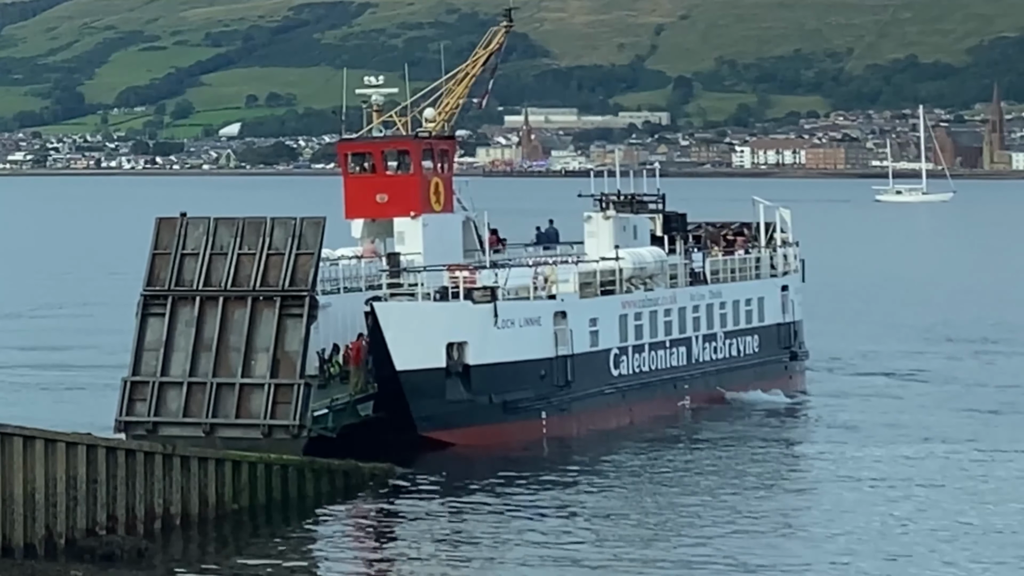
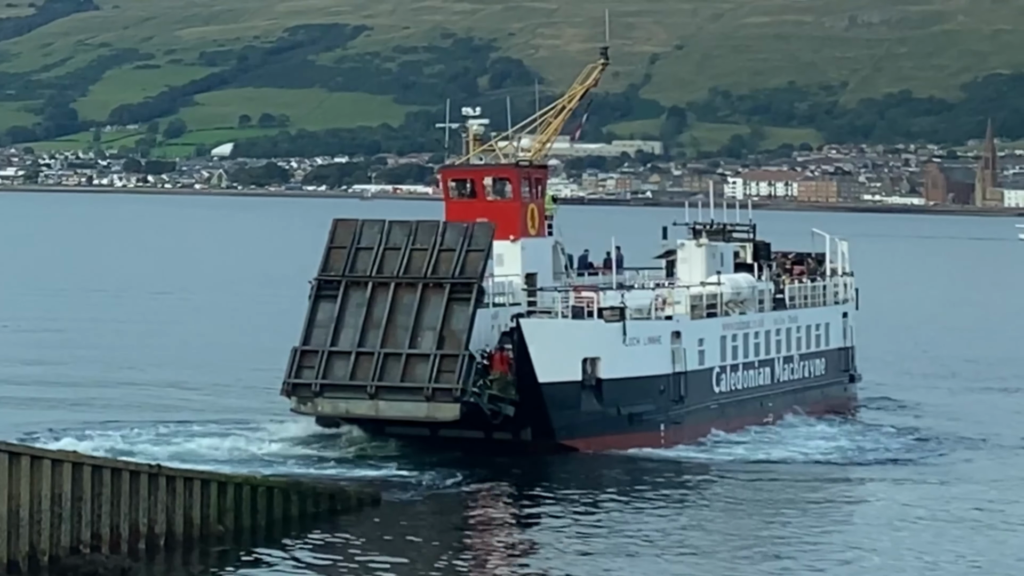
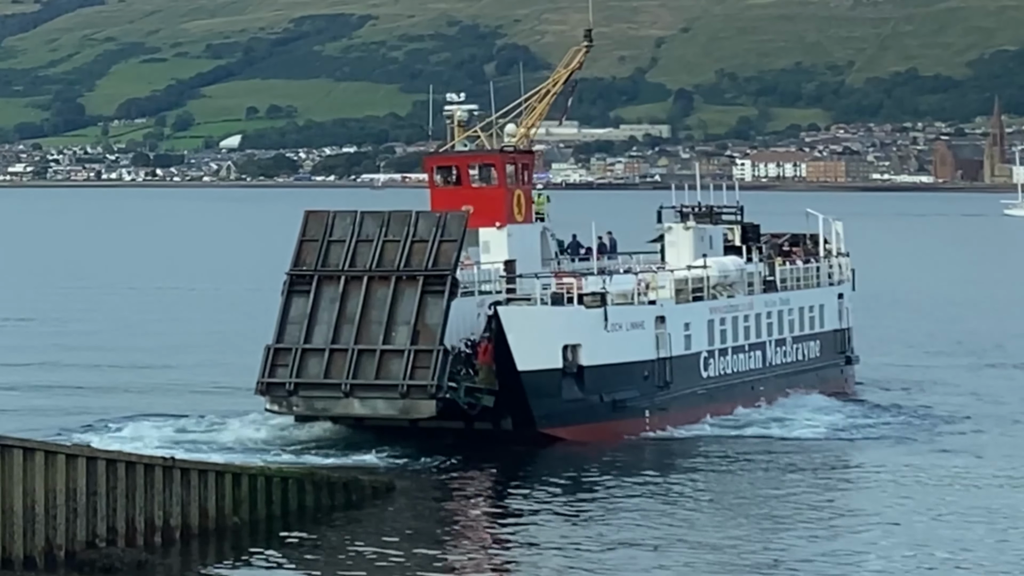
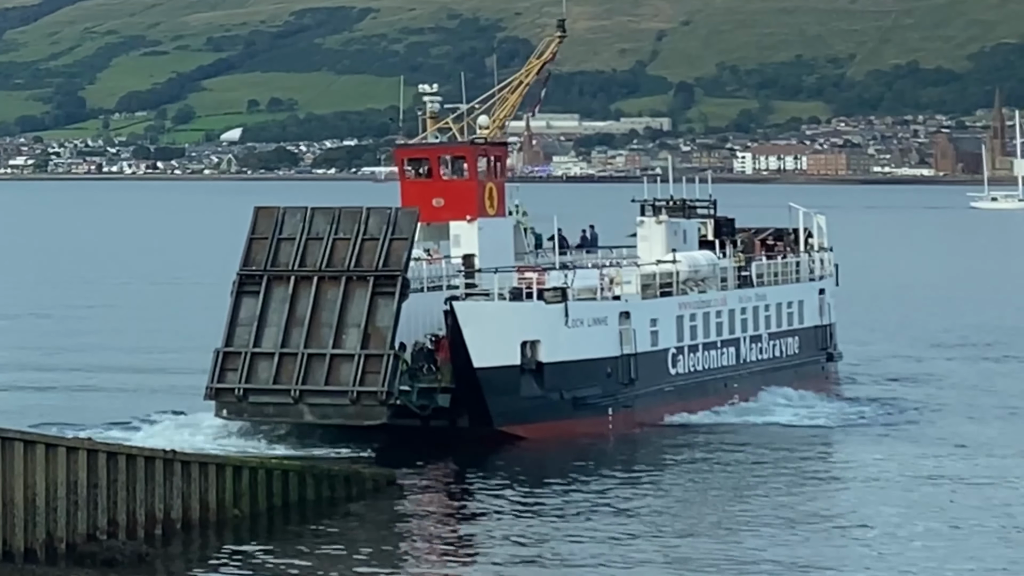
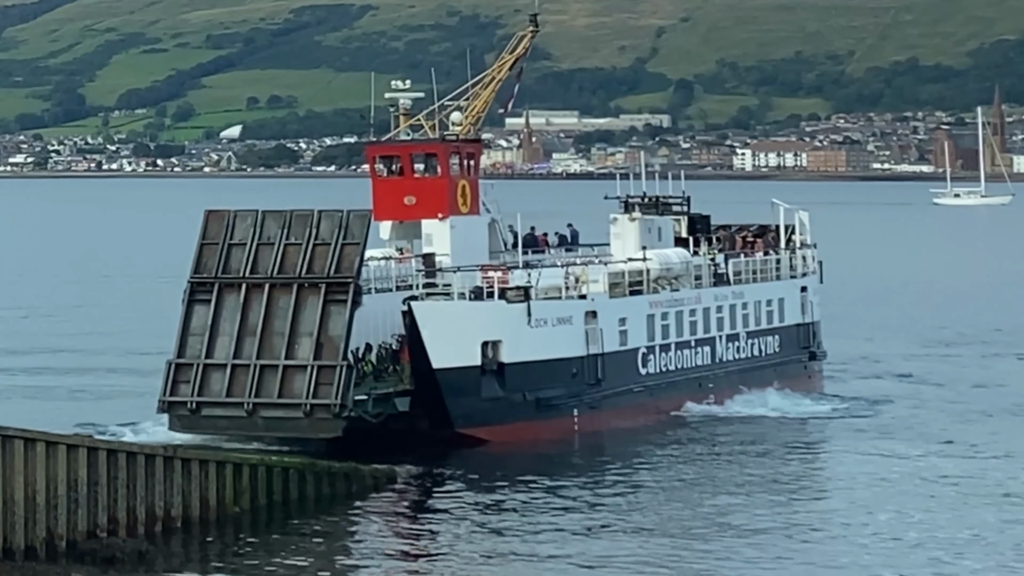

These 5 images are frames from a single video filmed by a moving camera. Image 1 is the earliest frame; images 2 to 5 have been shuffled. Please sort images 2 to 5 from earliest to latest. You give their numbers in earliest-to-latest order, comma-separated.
5, 4, 3, 2
